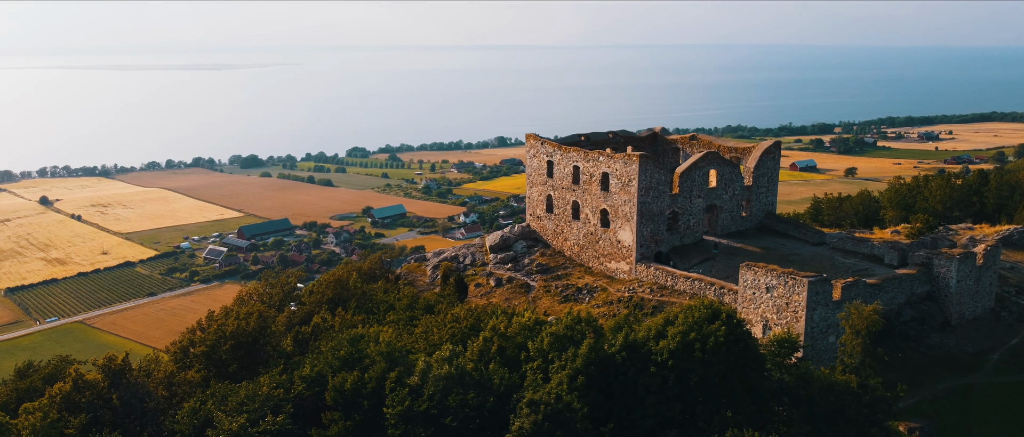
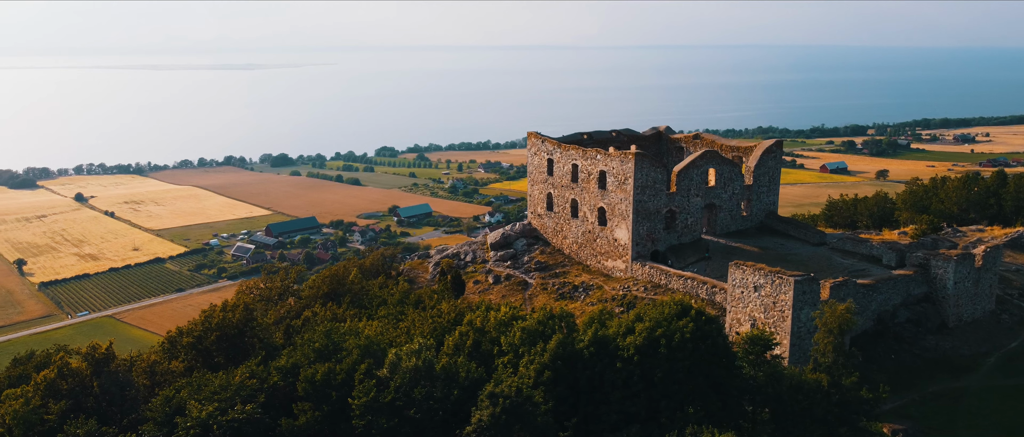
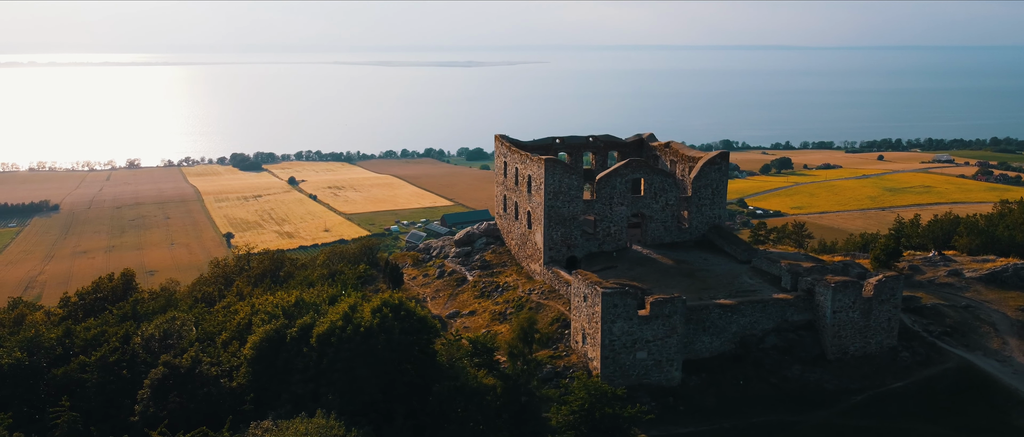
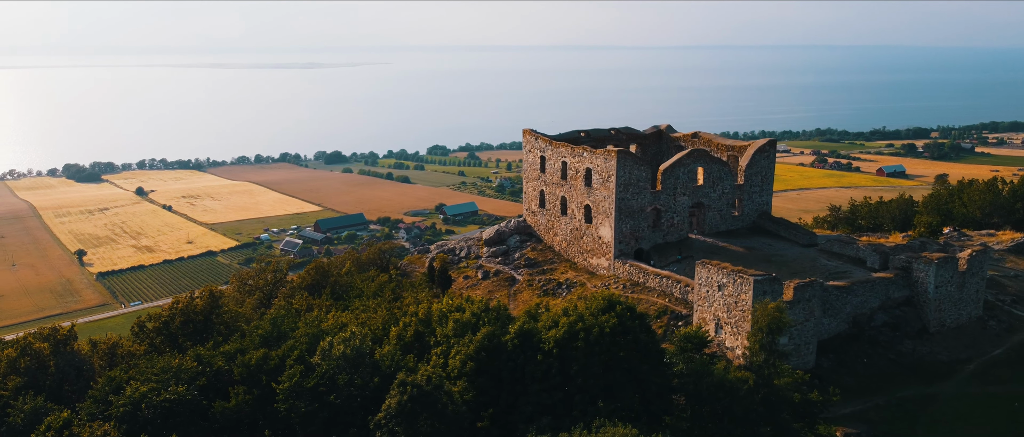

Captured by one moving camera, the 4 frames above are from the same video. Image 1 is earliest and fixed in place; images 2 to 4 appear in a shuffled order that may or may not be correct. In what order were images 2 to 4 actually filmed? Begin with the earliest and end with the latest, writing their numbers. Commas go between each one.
2, 4, 3
